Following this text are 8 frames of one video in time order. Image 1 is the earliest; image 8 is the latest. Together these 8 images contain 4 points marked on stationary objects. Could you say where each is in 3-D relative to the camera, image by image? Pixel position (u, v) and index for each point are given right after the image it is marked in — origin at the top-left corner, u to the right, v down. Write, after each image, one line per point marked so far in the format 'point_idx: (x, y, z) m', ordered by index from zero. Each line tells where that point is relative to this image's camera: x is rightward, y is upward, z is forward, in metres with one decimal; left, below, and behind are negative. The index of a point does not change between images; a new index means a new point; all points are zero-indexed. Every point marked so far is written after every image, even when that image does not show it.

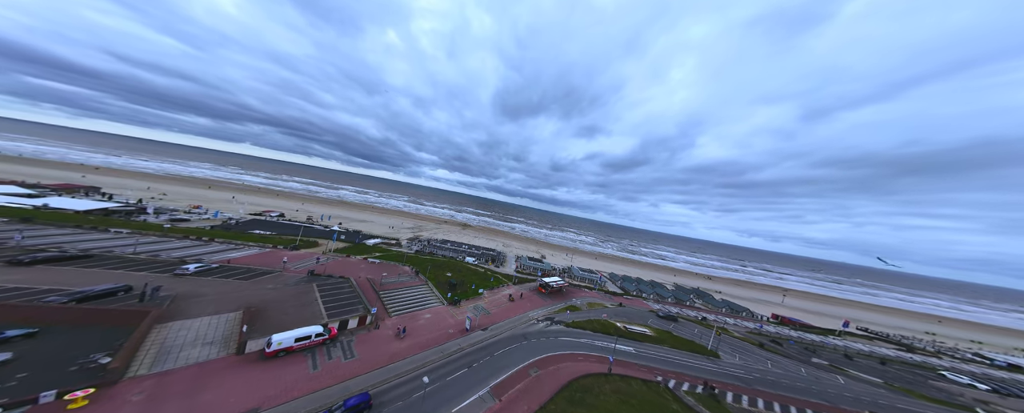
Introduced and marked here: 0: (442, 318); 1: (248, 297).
0: (-5.5, -8.7, +16.2) m
1: (-19.2, -6.7, +15.0) m
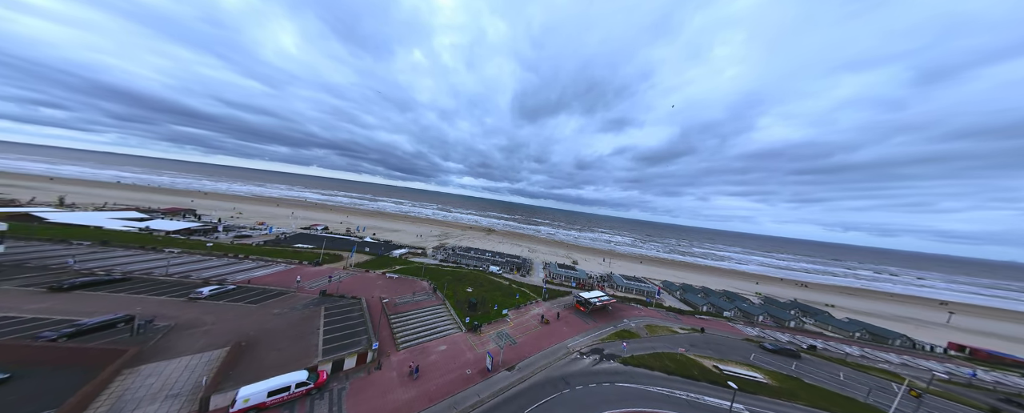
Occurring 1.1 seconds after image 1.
0: (-3.4, -9.1, +13.1) m
1: (-17.2, -7.8, +13.4) m
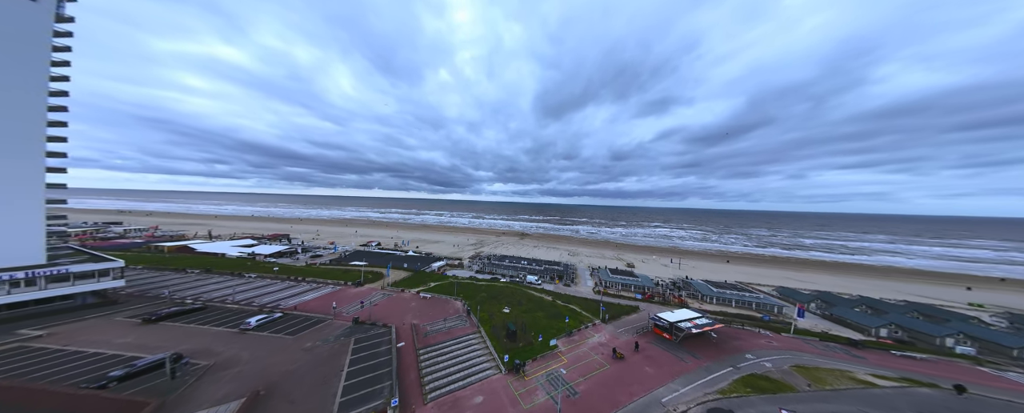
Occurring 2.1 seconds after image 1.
0: (-0.6, -9.6, +10.0) m
1: (-14.3, -9.7, +12.5) m
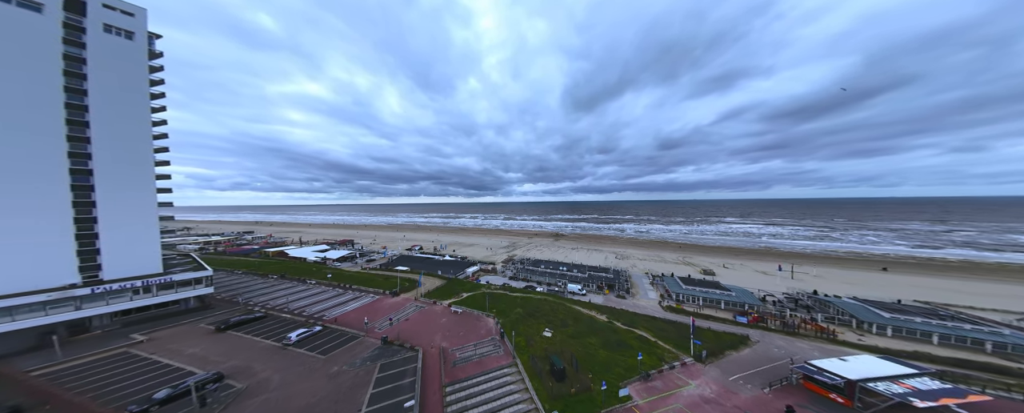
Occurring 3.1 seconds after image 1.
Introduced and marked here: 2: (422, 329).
0: (+1.2, -9.7, +6.8) m
1: (-11.9, -10.5, +11.4) m
2: (-8.0, -10.6, +18.1) m
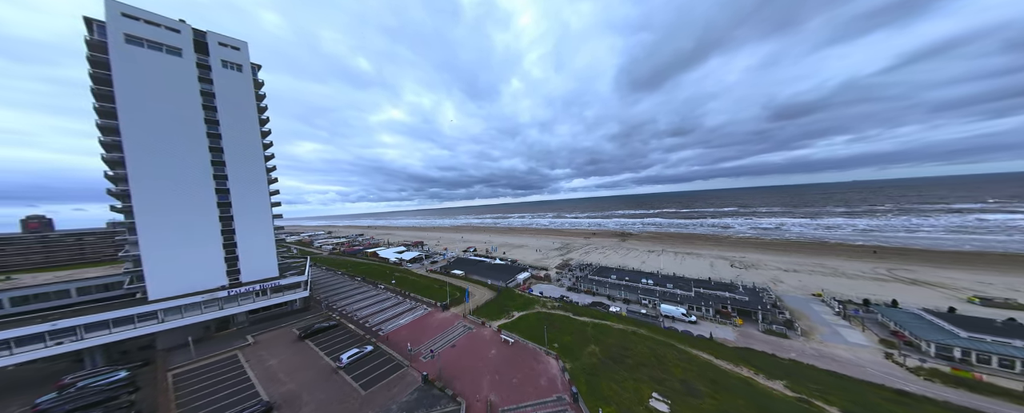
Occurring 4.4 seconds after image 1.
0: (+3.1, -9.8, +1.8) m
1: (-8.6, -11.5, +9.3) m
2: (-3.2, -11.1, +14.9) m
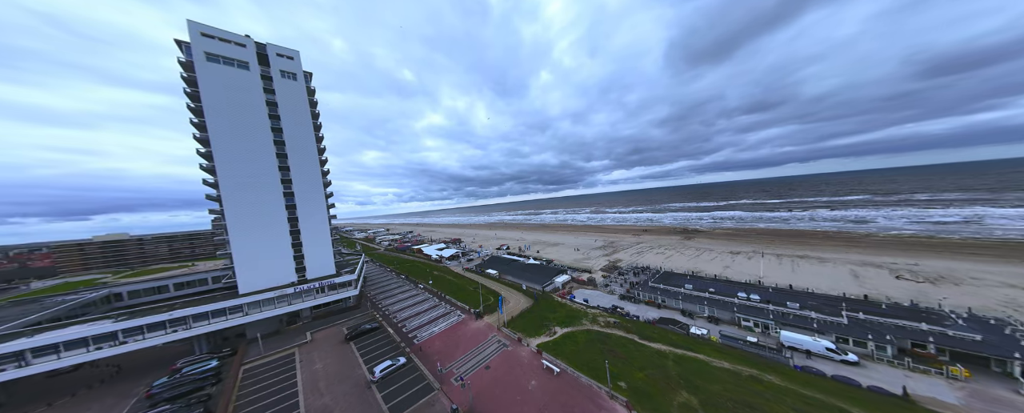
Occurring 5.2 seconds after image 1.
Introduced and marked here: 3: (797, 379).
0: (+3.7, -9.0, -2.4) m
1: (-6.7, -10.8, +6.8) m
2: (-0.6, -10.4, +11.5) m
3: (+13.7, -8.4, +10.1) m
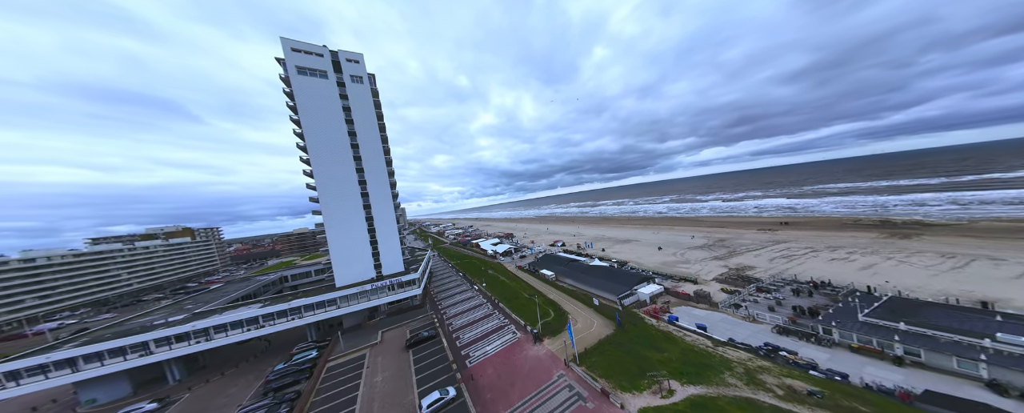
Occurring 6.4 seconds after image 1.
0: (+3.3, -7.3, -9.3) m
1: (-4.8, -9.0, +2.0) m
2: (+2.2, -8.5, +5.2) m
3: (+15.8, -6.5, +0.7) m
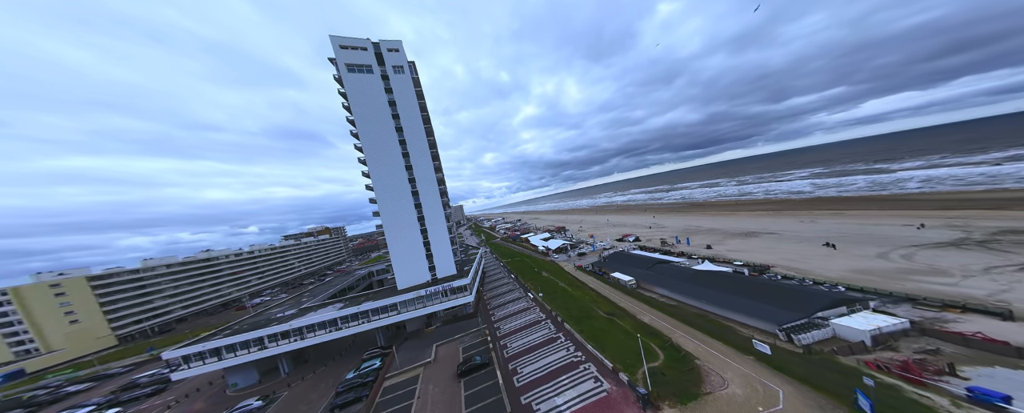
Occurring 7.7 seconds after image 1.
0: (+3.5, -5.8, -16.1) m
1: (-2.3, -7.5, -3.6) m
2: (+5.1, -6.8, -1.7) m
3: (+17.6, -4.8, -8.7) m
